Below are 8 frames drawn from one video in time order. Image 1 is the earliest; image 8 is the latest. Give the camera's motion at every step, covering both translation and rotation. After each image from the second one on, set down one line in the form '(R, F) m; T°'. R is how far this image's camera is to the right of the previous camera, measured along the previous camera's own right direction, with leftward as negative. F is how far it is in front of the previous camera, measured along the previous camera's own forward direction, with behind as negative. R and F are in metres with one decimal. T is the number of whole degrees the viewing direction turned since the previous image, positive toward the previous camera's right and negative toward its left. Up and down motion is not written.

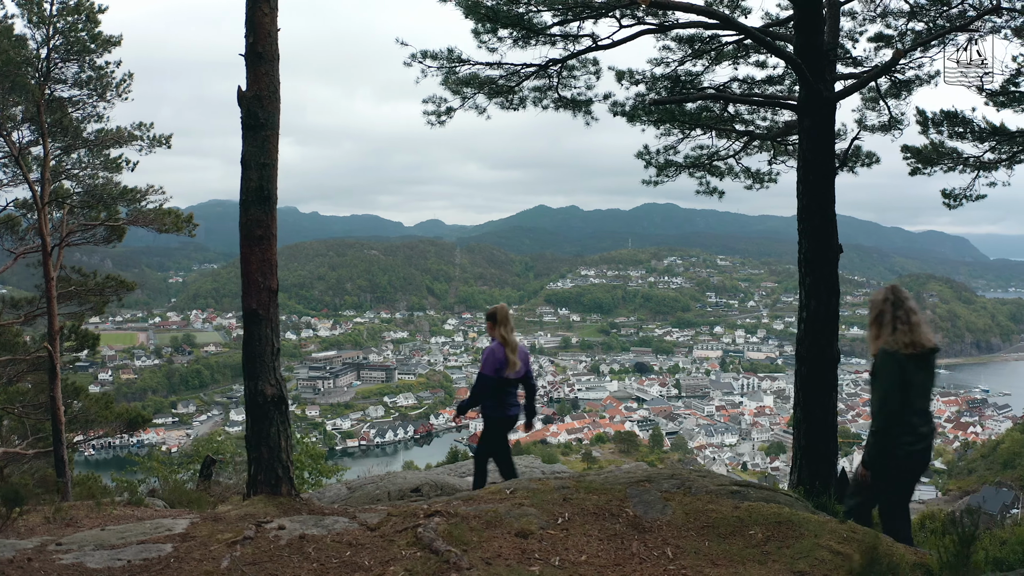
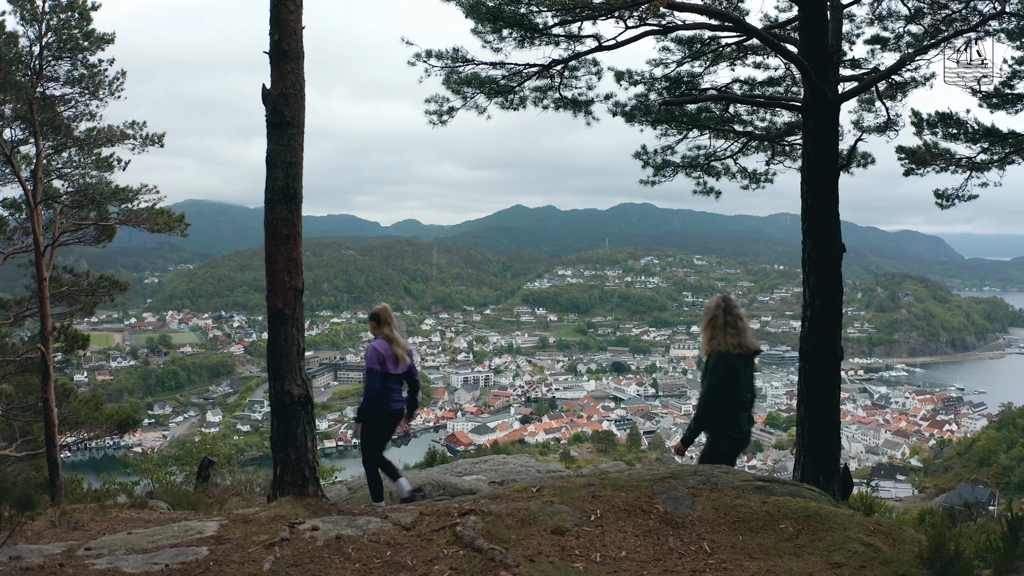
(-0.2, 0.0) m; +2°
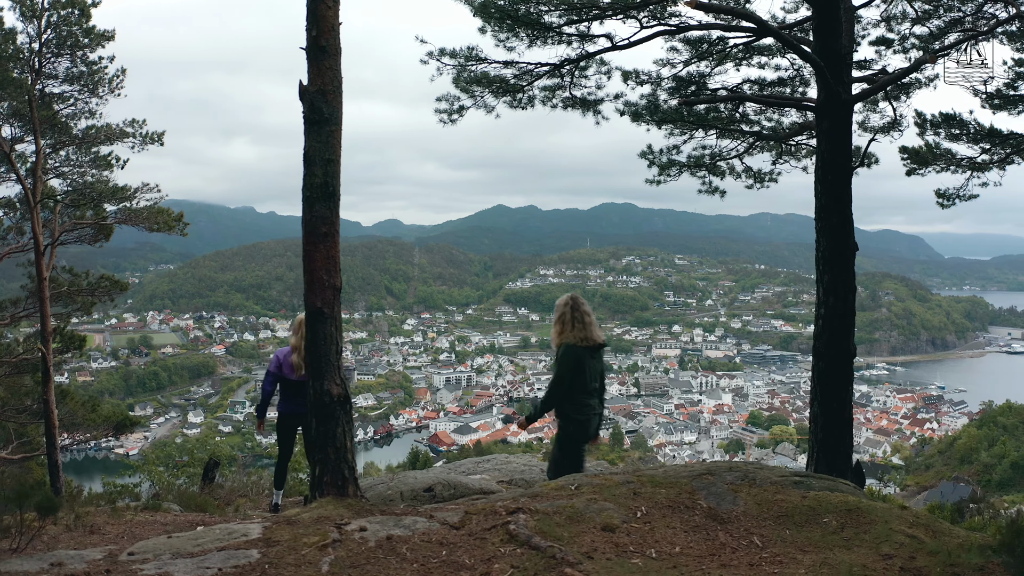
(-0.2, 0.0) m; +1°
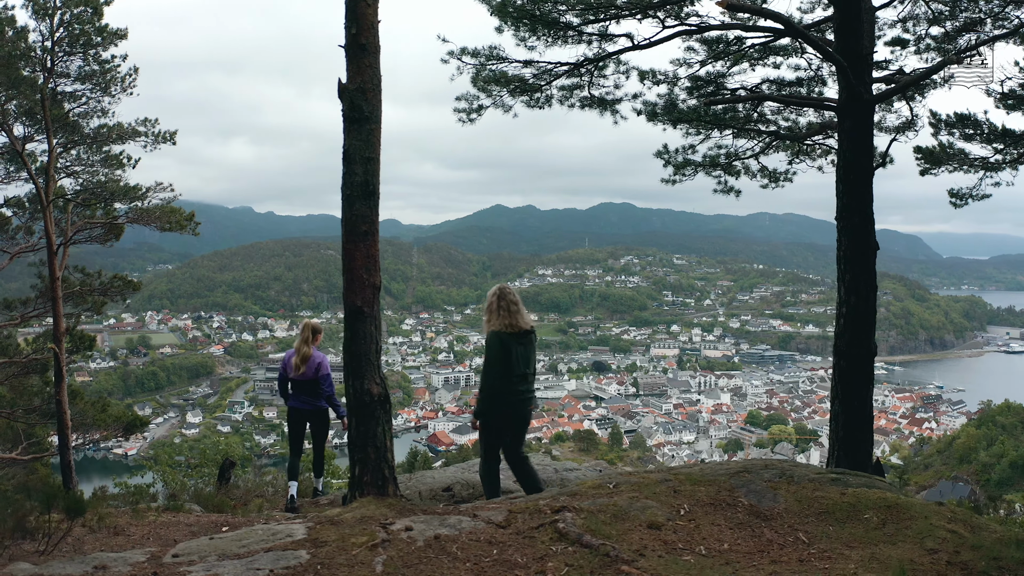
(-0.2, 0.0) m; 0°
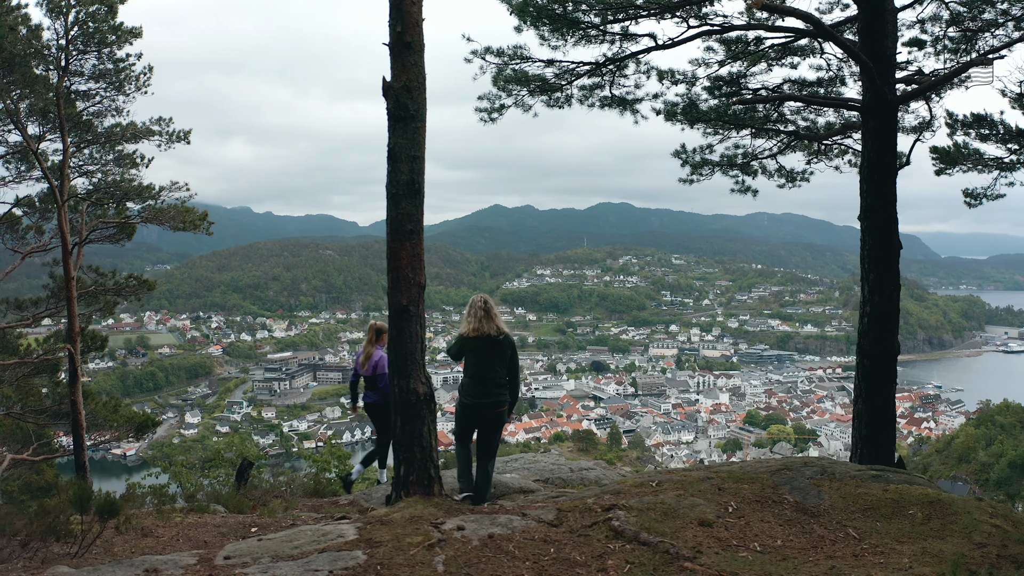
(-0.2, 0.0) m; 0°
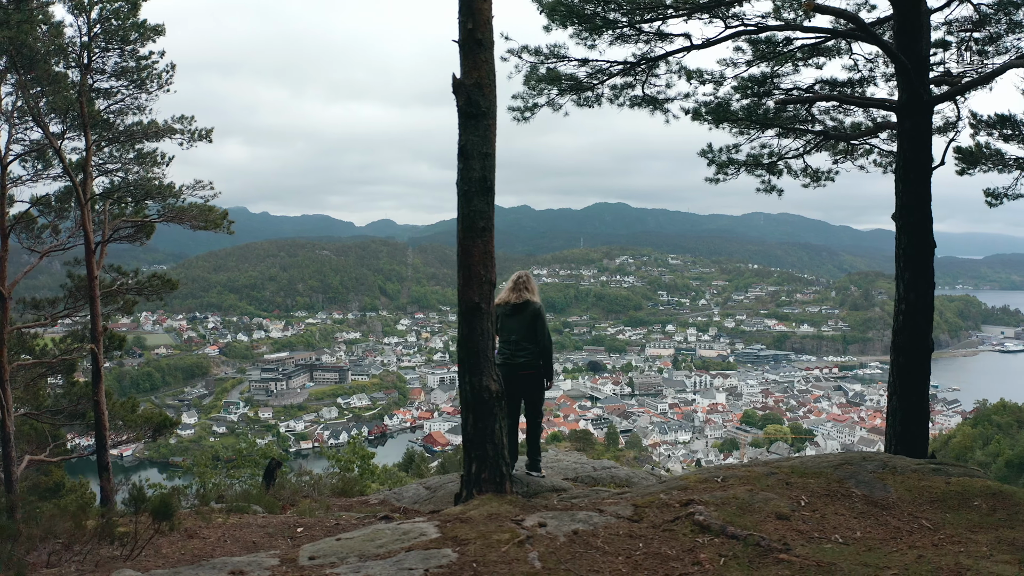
(-0.3, 0.0) m; 0°
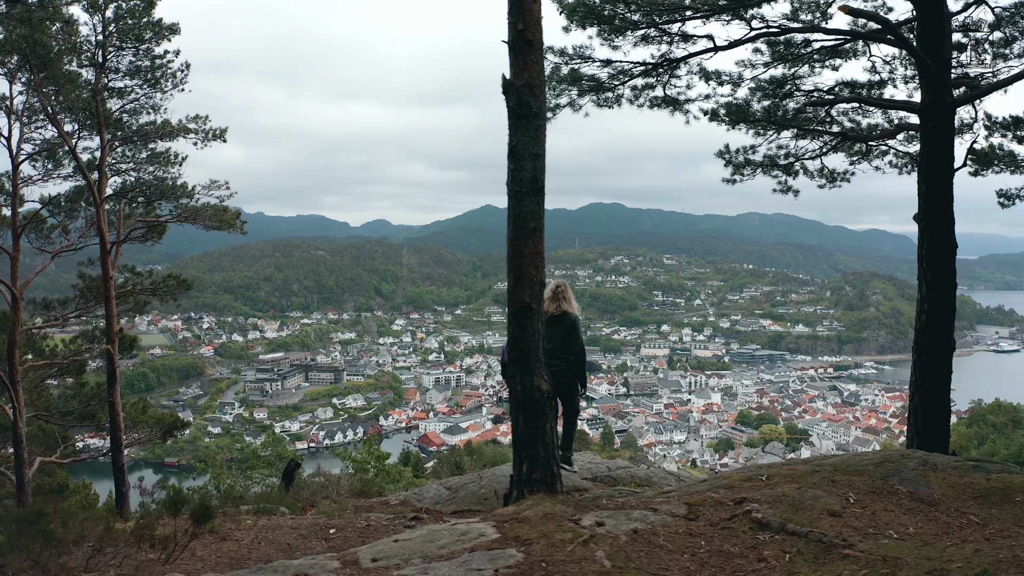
(-0.2, 0.0) m; 0°
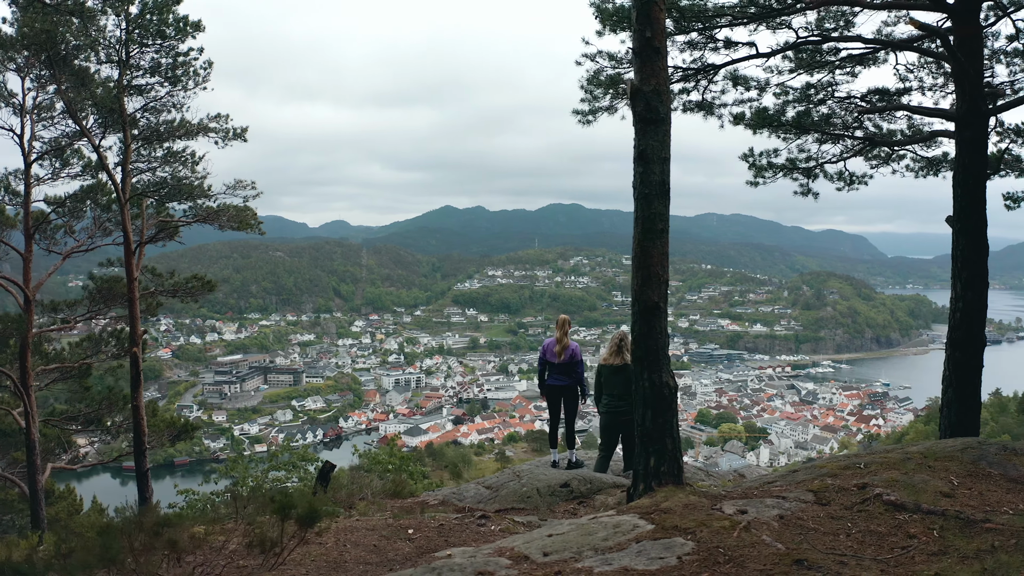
(-0.7, 0.0) m; +3°
